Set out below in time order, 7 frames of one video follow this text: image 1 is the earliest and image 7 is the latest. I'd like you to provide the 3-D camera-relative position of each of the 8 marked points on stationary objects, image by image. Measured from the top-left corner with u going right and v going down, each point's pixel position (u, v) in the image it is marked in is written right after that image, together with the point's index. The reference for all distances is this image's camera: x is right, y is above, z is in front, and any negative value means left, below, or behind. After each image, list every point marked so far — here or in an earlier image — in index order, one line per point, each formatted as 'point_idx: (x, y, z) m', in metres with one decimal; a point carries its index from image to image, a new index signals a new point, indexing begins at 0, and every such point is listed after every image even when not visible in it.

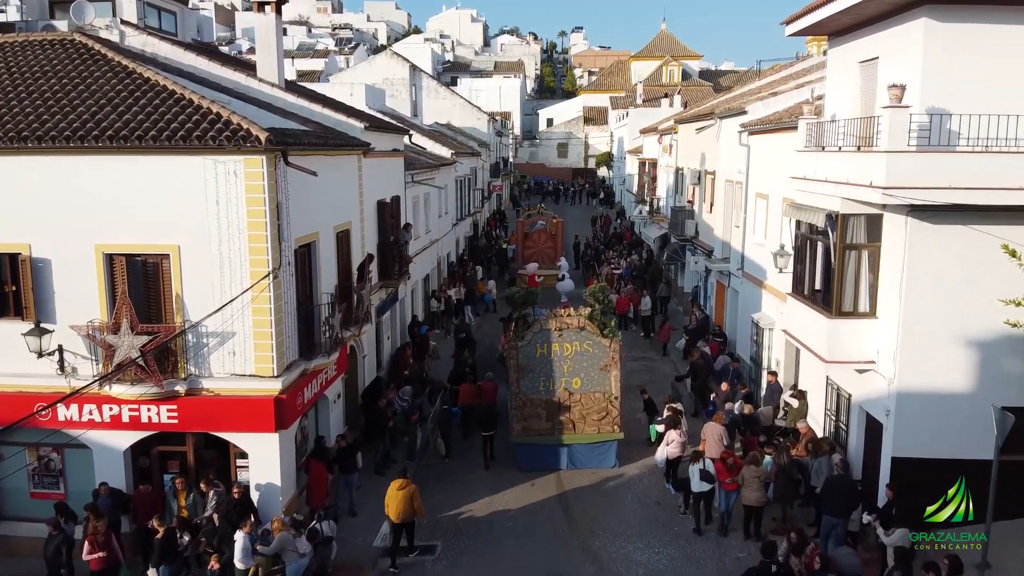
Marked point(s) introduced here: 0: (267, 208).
0: (-4.0, +1.3, +11.6) m
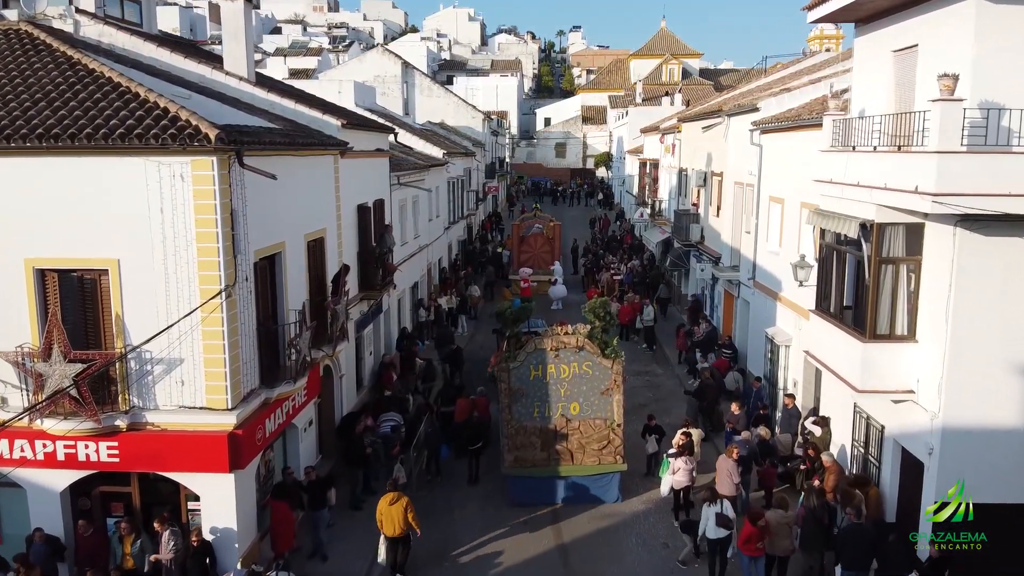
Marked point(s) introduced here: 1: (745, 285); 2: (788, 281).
0: (-4.2, +1.0, +10.1) m
1: (+6.2, +0.1, +18.7) m
2: (+6.1, +0.1, +15.3) m
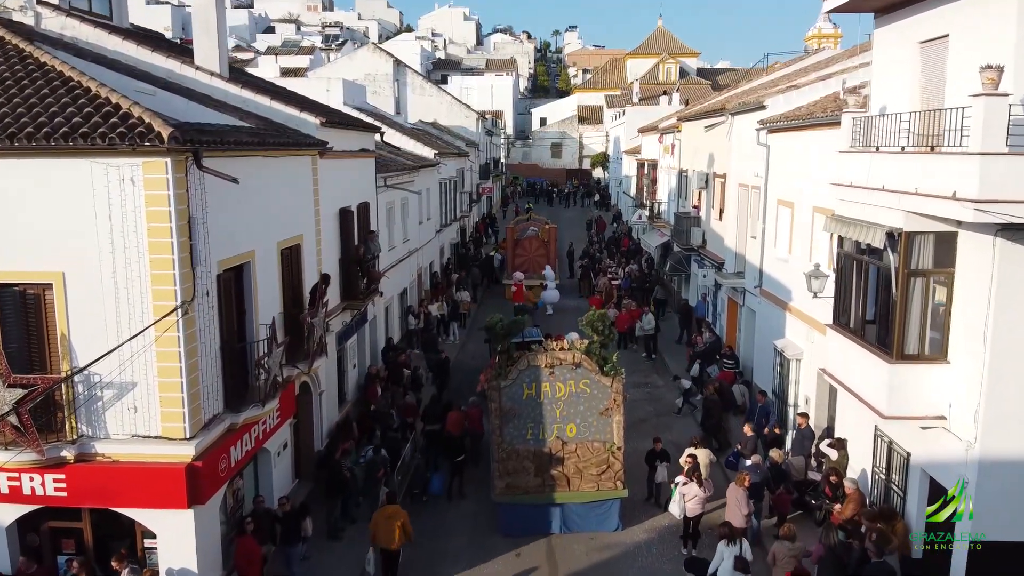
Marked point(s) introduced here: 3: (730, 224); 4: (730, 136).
0: (-4.4, +0.8, +9.0) m
1: (+6.0, -0.1, +17.7) m
2: (+5.9, -0.1, +14.3) m
3: (+6.0, +1.8, +19.5) m
4: (+6.0, +4.2, +19.5) m
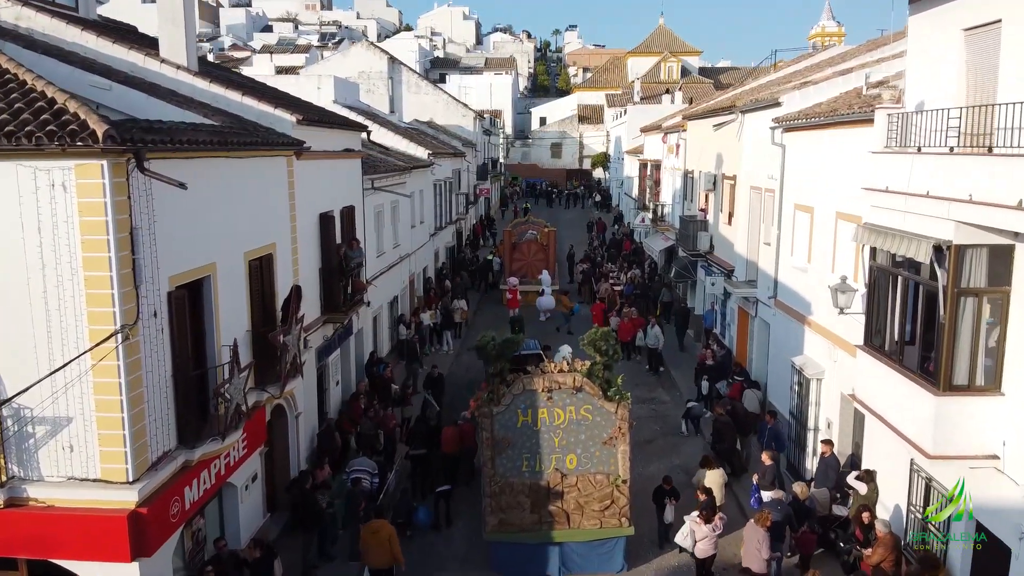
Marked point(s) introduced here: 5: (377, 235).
0: (-4.5, +0.6, +7.8) m
1: (+5.9, -0.4, +16.5) m
2: (+5.8, -0.3, +13.1) m
3: (+5.9, +1.5, +18.3) m
4: (+5.9, +4.0, +18.2) m
5: (-3.7, +1.4, +19.2) m
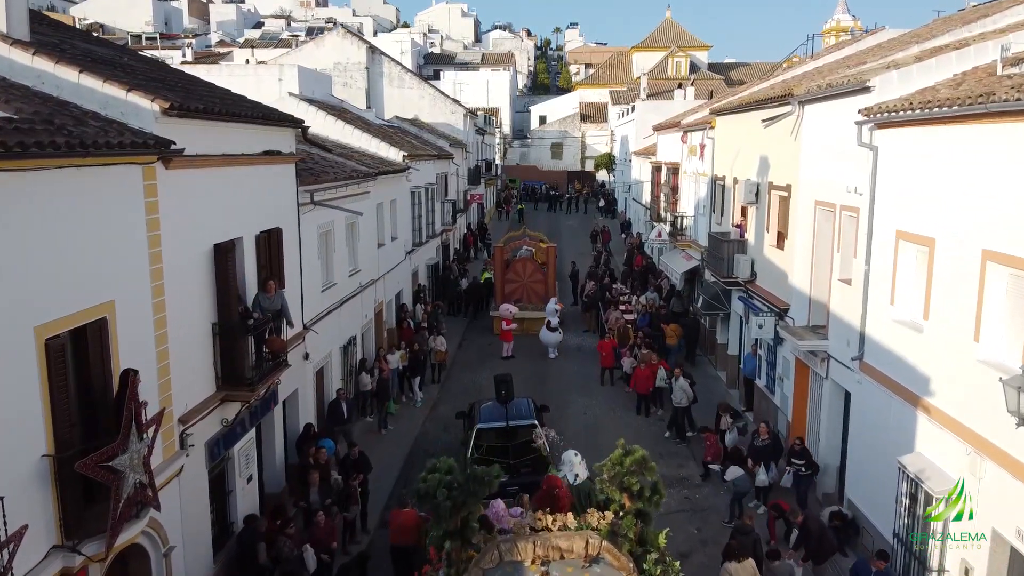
0: (-4.7, -0.4, +3.4) m
1: (+5.7, -1.3, +12.1) m
2: (+5.5, -1.2, +8.7) m
3: (+5.7, +0.6, +13.9) m
4: (+5.7, +3.0, +13.8) m
5: (-4.0, +0.5, +14.8) m
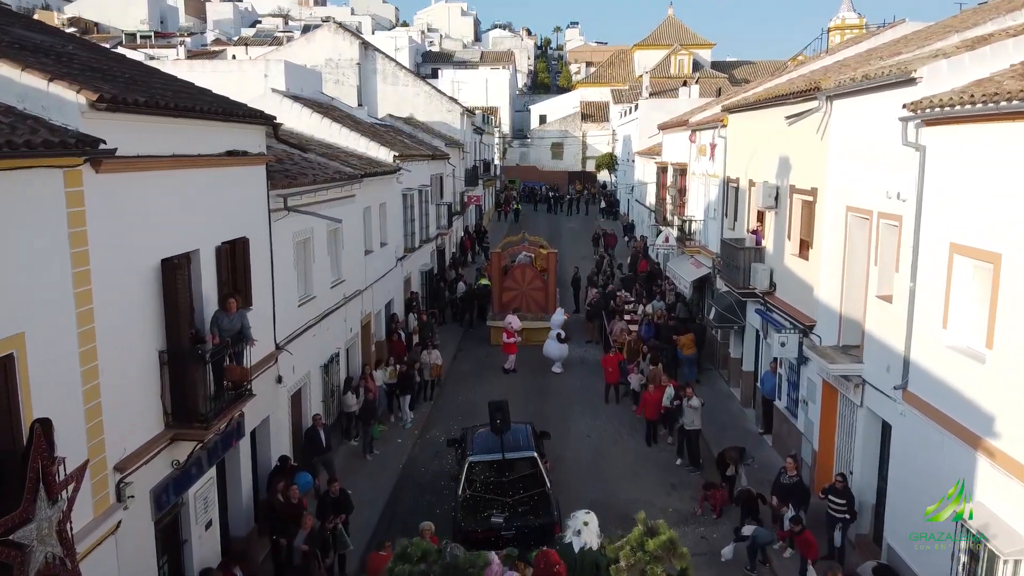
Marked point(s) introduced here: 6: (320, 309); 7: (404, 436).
0: (-4.8, -0.6, +2.1) m
1: (+5.6, -1.6, +10.8) m
2: (+5.4, -1.5, +7.3) m
3: (+5.6, +0.3, +12.5) m
4: (+5.6, +2.8, +12.5) m
5: (-4.0, +0.2, +13.4) m
6: (-3.9, -0.5, +14.2) m
7: (-2.4, -3.4, +16.0) m
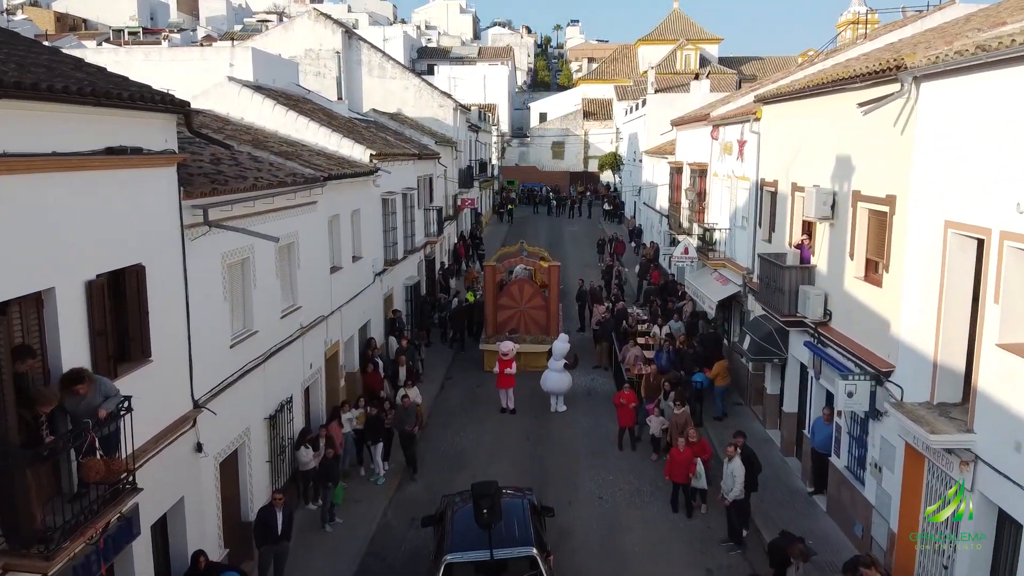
0: (-4.9, -1.2, -0.8) m
1: (+5.5, -2.1, +7.9) m
2: (+5.3, -2.0, +4.5) m
3: (+5.5, -0.2, +9.7) m
4: (+5.5, +2.3, +9.6) m
5: (-4.1, -0.3, +10.6) m
6: (-4.0, -1.0, +11.4) m
7: (-2.5, -3.9, +13.1) m
